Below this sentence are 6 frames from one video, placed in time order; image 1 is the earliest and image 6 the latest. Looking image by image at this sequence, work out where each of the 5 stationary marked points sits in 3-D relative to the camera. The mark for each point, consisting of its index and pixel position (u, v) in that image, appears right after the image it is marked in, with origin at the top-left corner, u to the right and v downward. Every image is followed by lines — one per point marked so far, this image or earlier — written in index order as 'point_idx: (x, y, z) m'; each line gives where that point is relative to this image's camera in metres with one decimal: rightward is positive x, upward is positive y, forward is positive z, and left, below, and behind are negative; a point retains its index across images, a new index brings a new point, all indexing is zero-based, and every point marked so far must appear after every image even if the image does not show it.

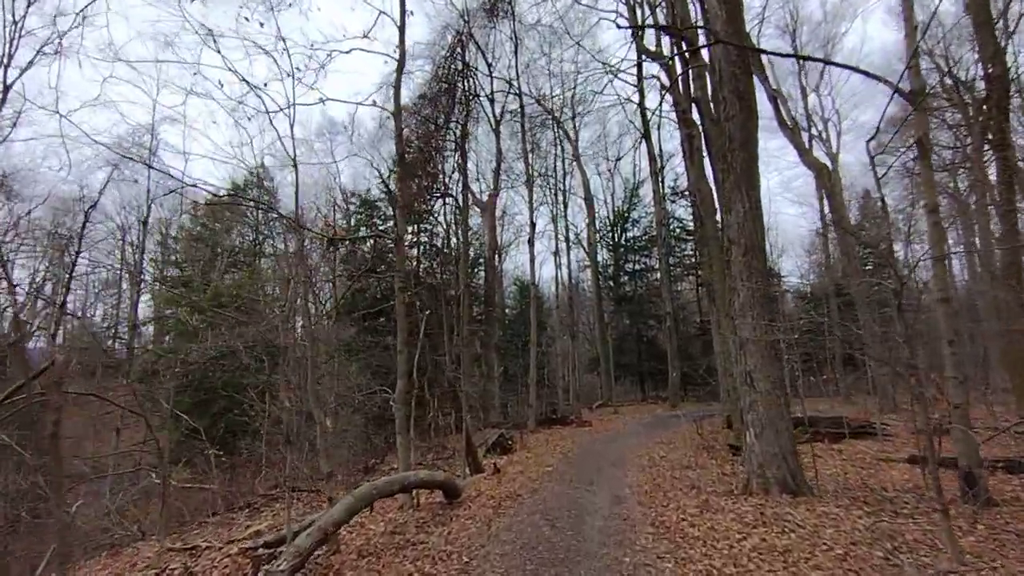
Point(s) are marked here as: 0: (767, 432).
0: (+2.7, -1.5, +6.4) m
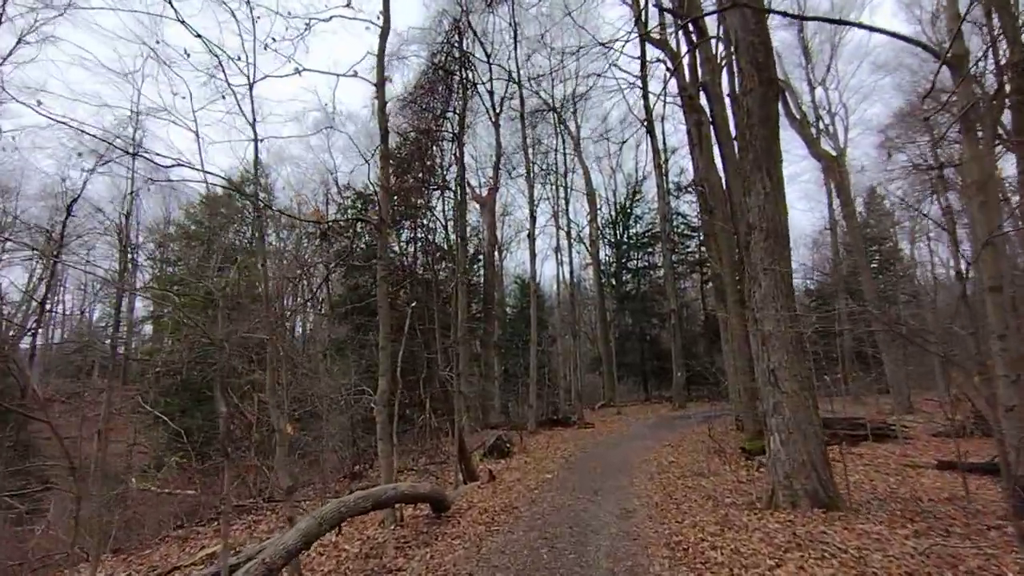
0: (+2.6, -1.4, +5.7) m
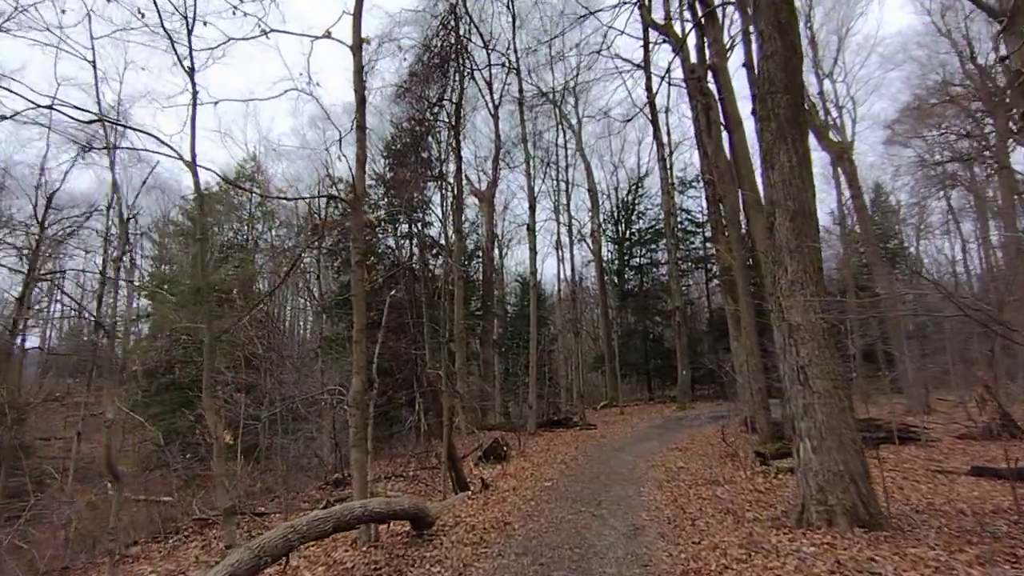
0: (+2.5, -1.3, +4.9) m
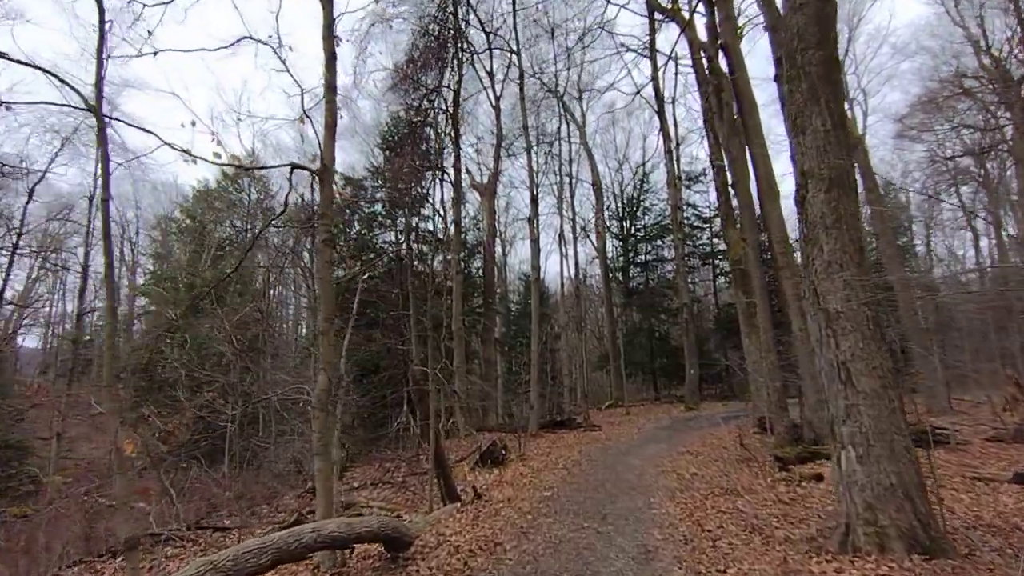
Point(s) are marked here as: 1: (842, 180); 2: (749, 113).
0: (+2.5, -1.1, +4.2) m
1: (+2.6, +0.9, +4.9) m
2: (+4.5, +3.3, +11.7) m
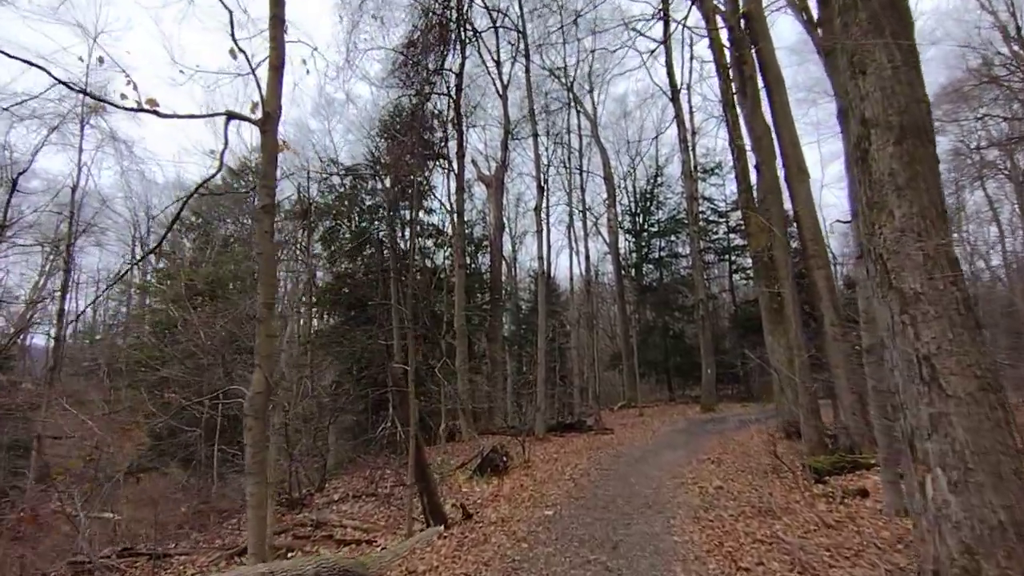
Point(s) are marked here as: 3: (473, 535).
0: (+2.4, -1.0, +3.1) m
1: (+2.5, +1.0, +3.8) m
2: (+4.5, +3.5, +10.6) m
3: (-0.3, -2.1, +5.3) m
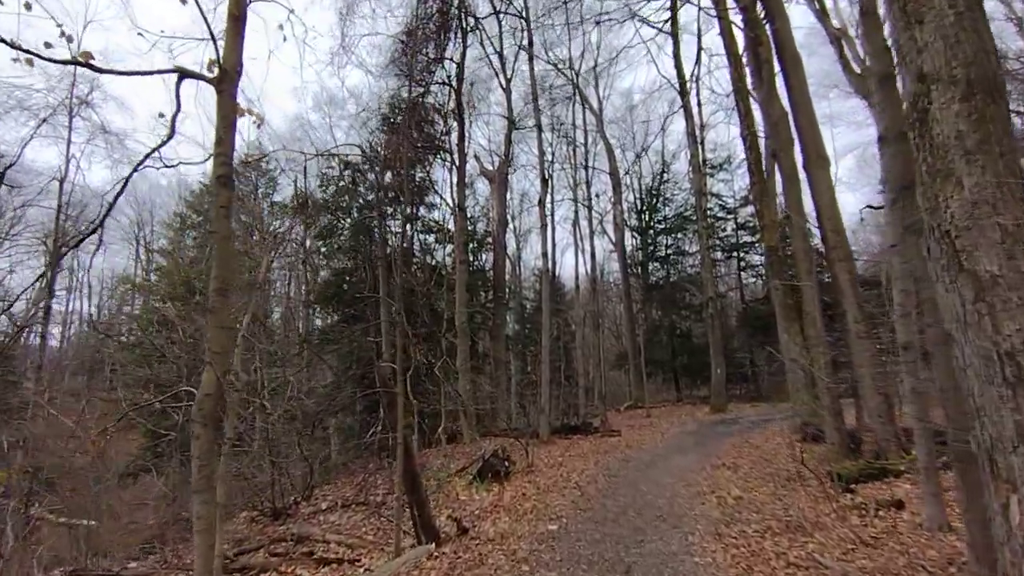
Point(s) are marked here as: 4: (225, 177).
0: (+2.3, -0.9, +2.6) m
1: (+2.5, +1.1, +3.3) m
2: (+4.6, +3.5, +10.0) m
3: (-0.3, -2.0, +4.7) m
4: (-1.6, +0.6, +3.3) m
